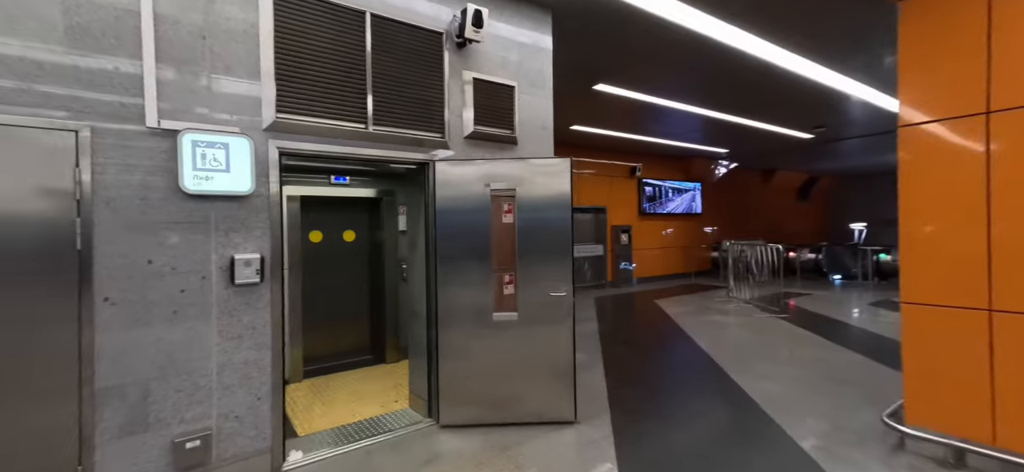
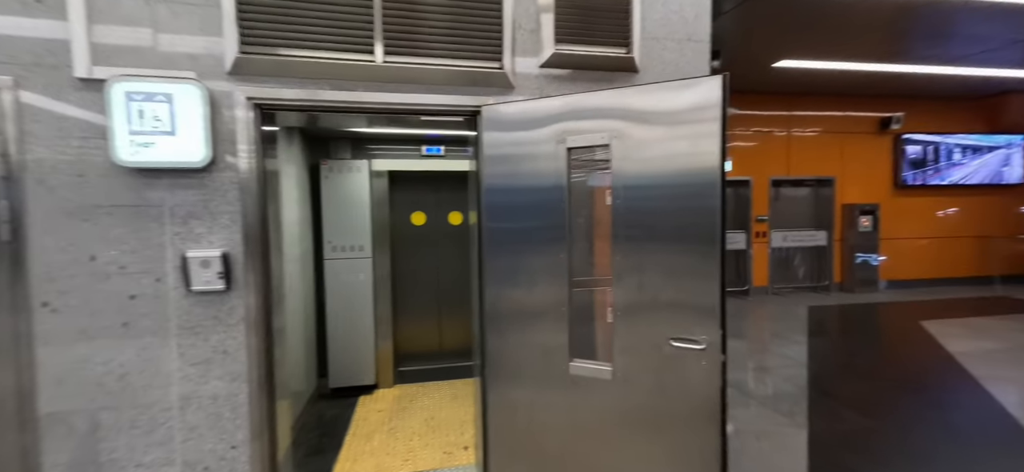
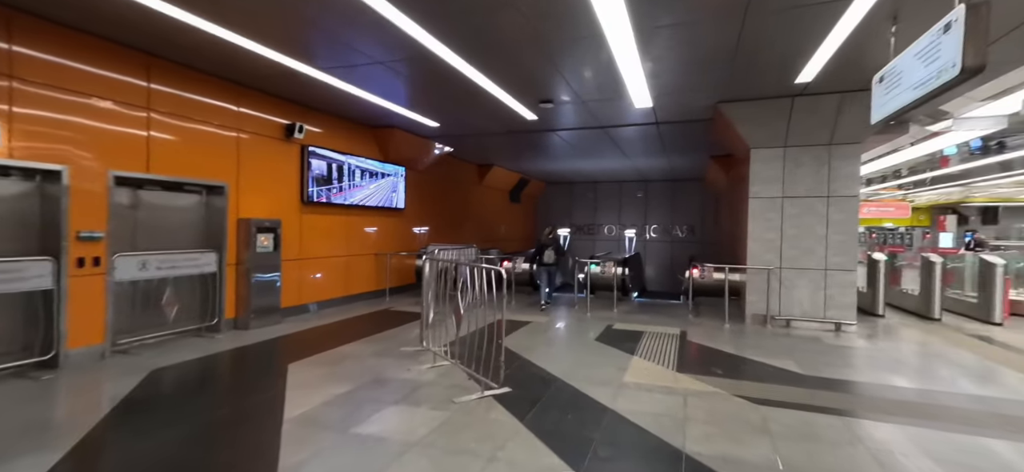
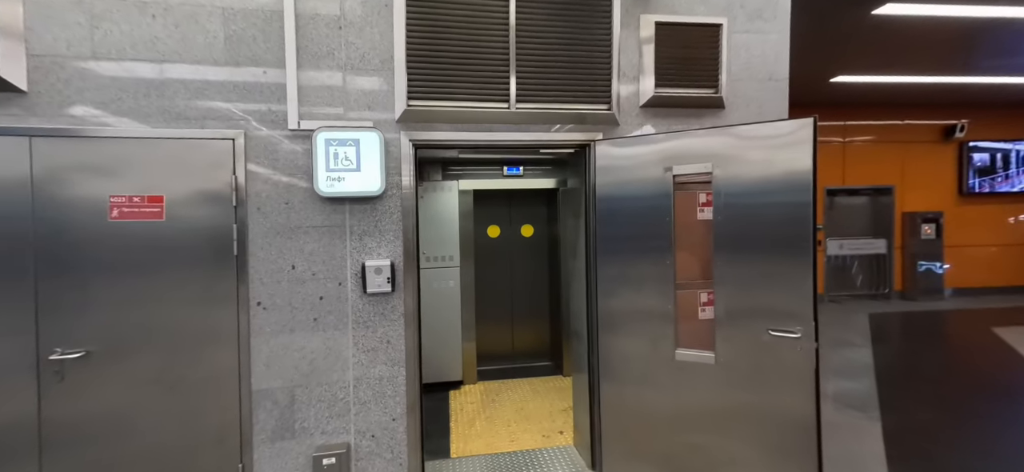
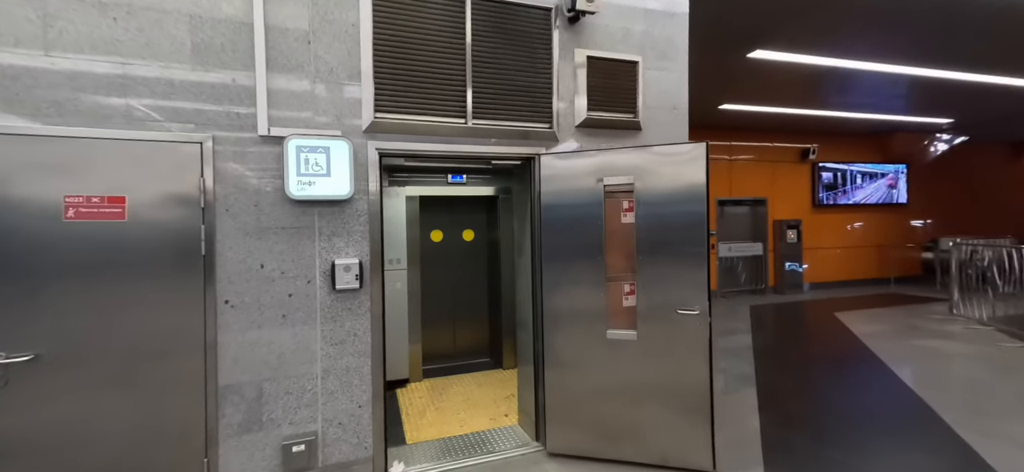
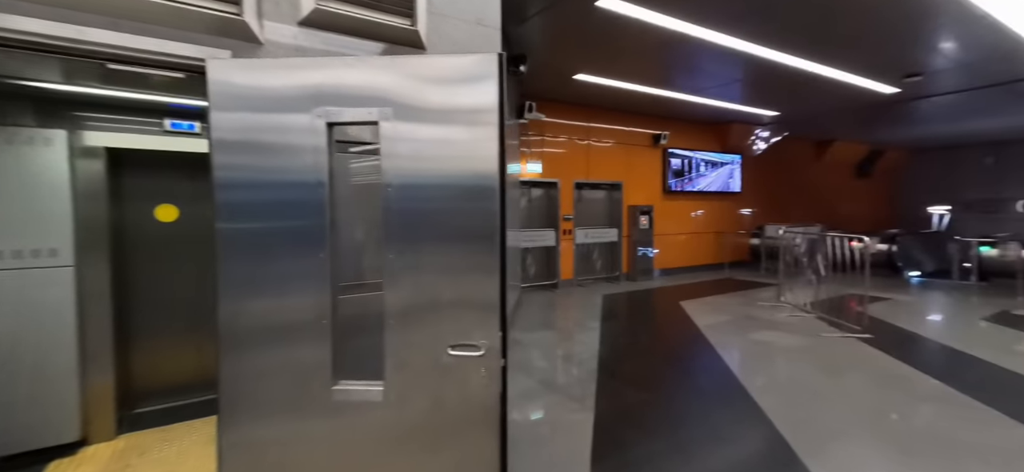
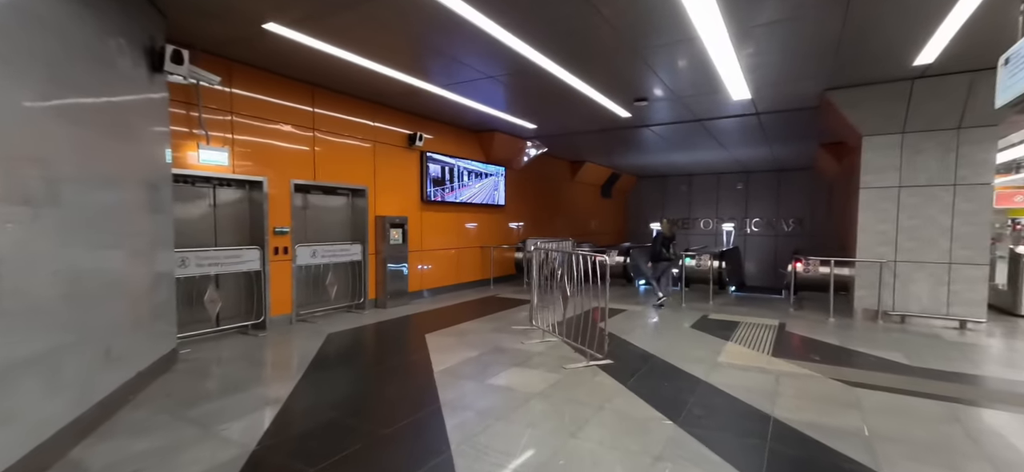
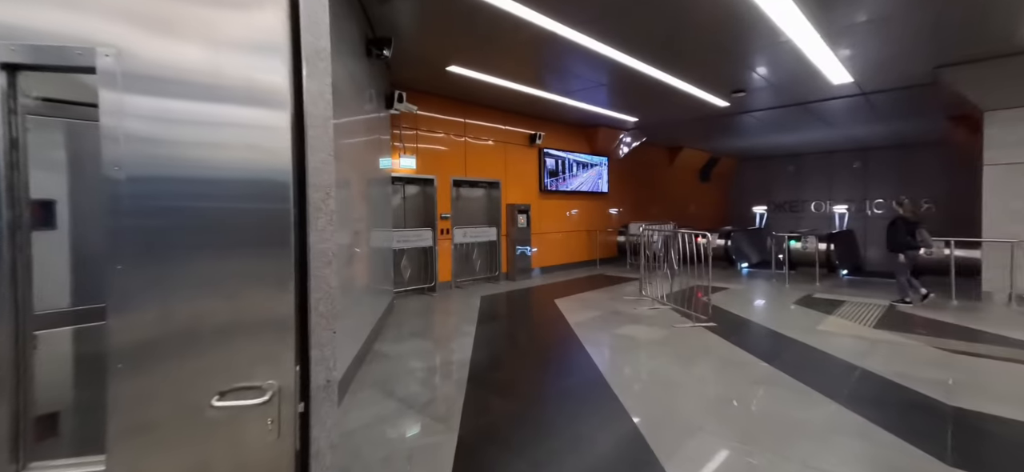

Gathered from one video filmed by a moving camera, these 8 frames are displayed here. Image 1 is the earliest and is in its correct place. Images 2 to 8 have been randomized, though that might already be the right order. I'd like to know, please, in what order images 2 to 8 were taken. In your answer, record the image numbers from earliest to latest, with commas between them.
5, 4, 2, 6, 8, 7, 3
